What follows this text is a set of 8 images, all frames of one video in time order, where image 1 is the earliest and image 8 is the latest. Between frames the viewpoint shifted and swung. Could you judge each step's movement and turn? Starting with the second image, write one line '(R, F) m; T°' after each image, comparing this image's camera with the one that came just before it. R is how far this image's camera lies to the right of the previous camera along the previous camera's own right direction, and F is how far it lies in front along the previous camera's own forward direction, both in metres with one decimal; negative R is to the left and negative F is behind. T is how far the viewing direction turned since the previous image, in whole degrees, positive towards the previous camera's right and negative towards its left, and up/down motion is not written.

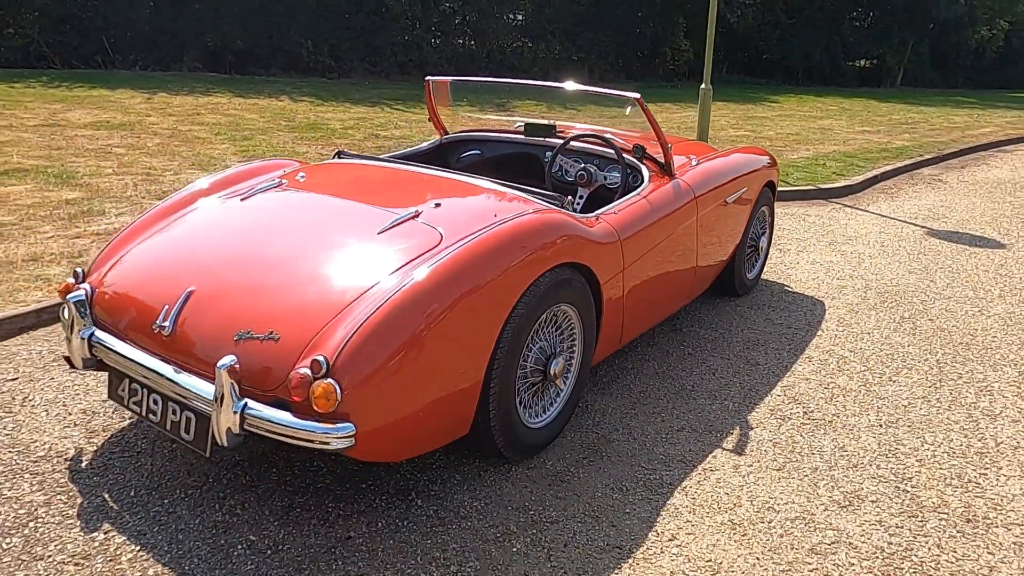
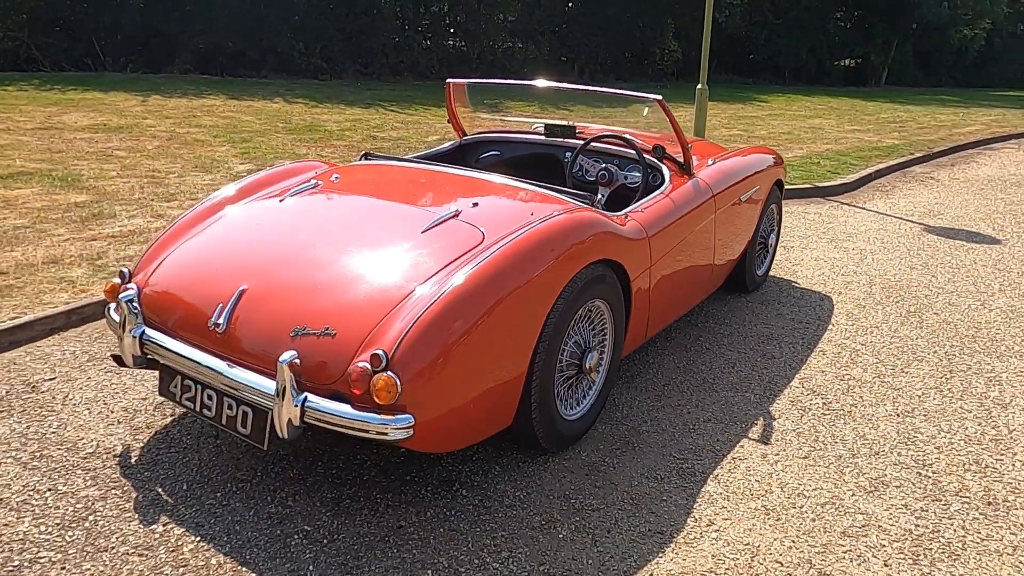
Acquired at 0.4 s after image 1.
(-0.2, -0.1) m; +1°
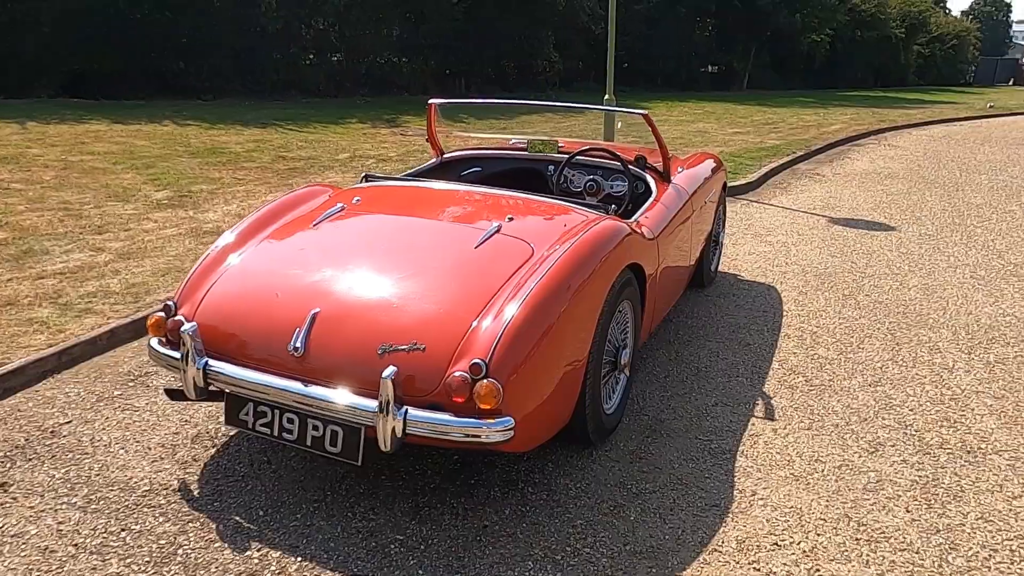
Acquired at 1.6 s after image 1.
(-0.6, -0.1) m; +9°
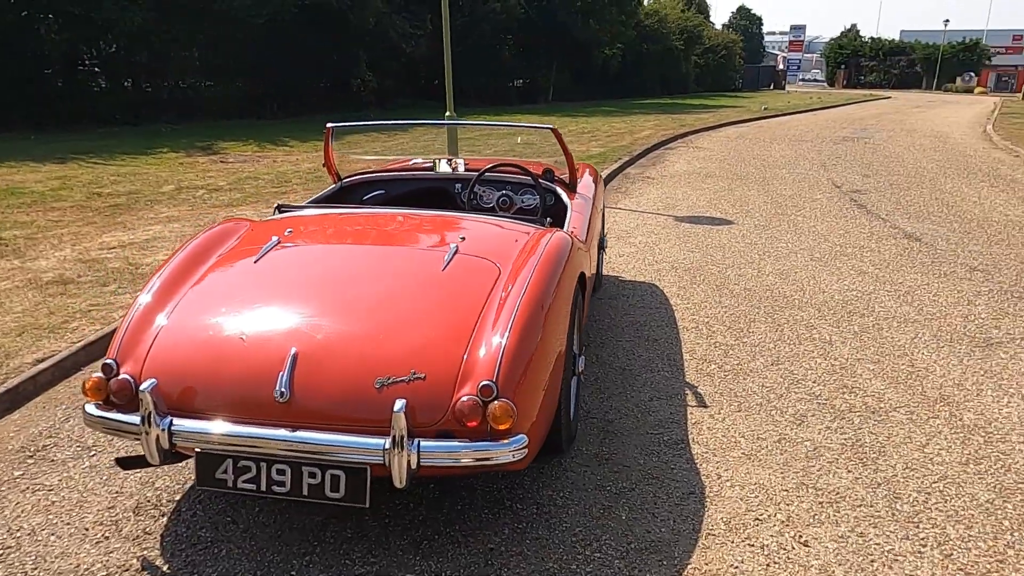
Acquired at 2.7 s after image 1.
(-0.5, +0.1) m; +13°
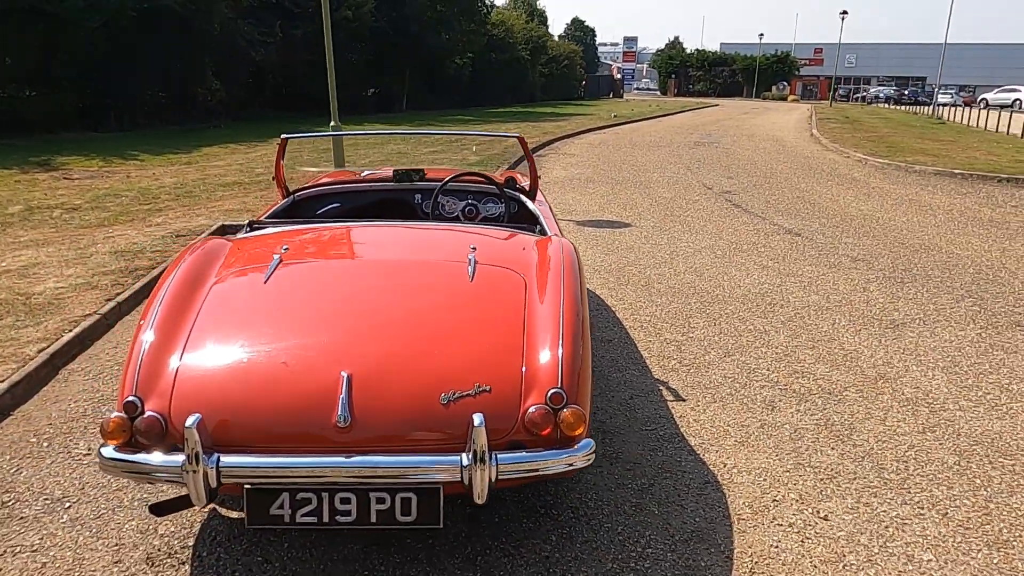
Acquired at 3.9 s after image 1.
(-0.6, +0.1) m; +11°
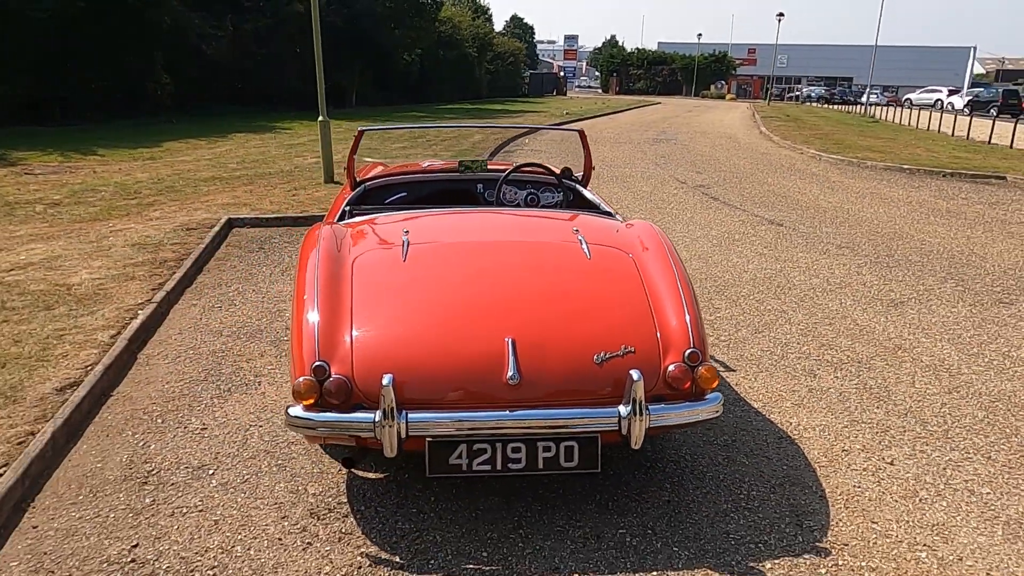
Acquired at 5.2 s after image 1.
(-0.7, -0.3) m; +4°
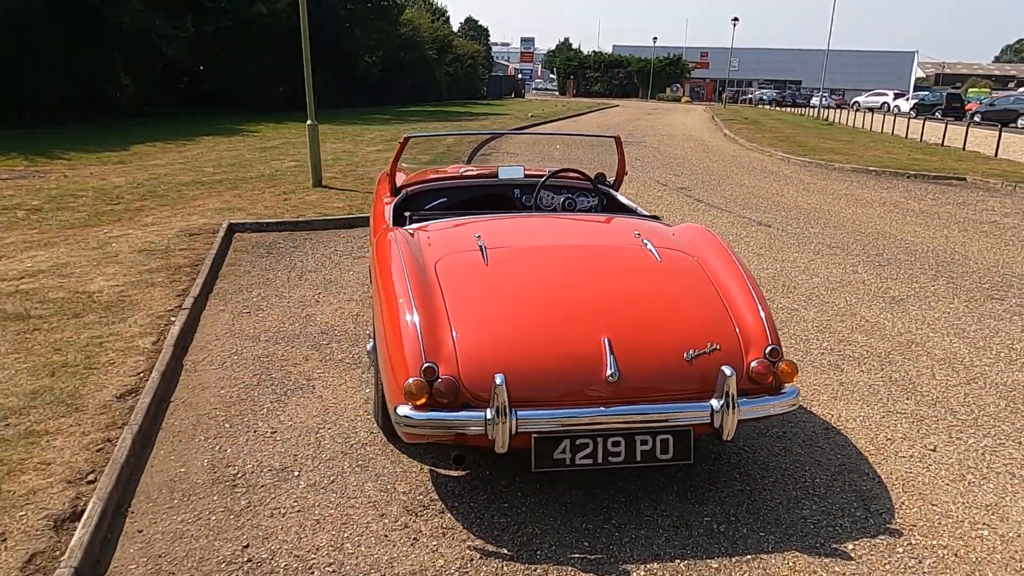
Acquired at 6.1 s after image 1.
(-0.5, -0.1) m; +3°
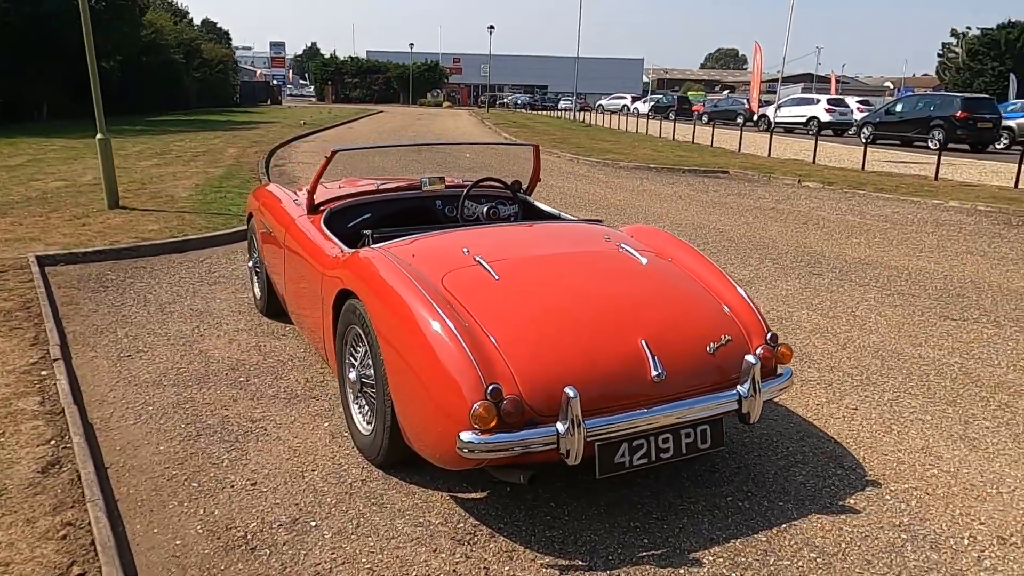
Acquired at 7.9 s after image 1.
(-0.9, +0.2) m; +17°
